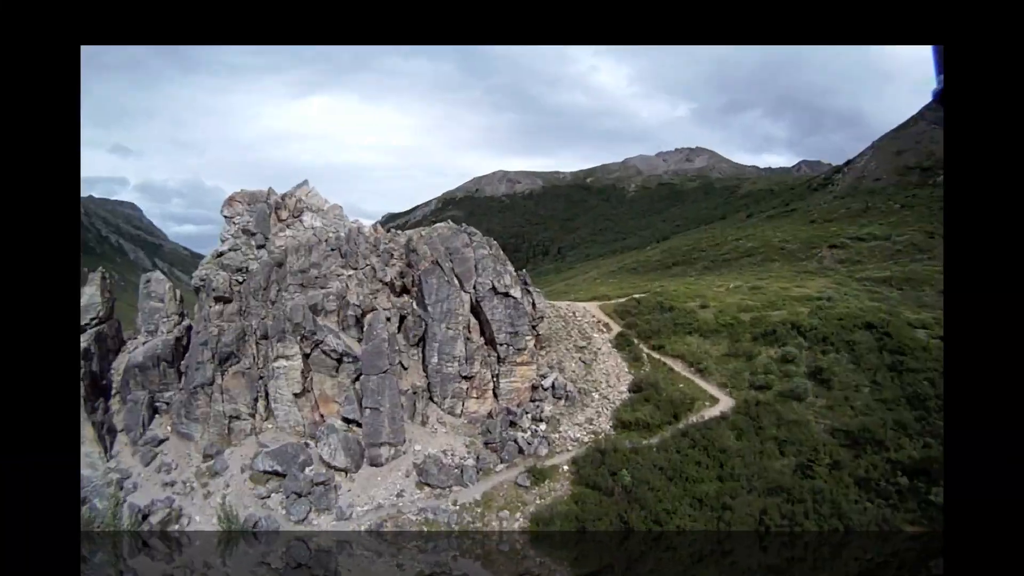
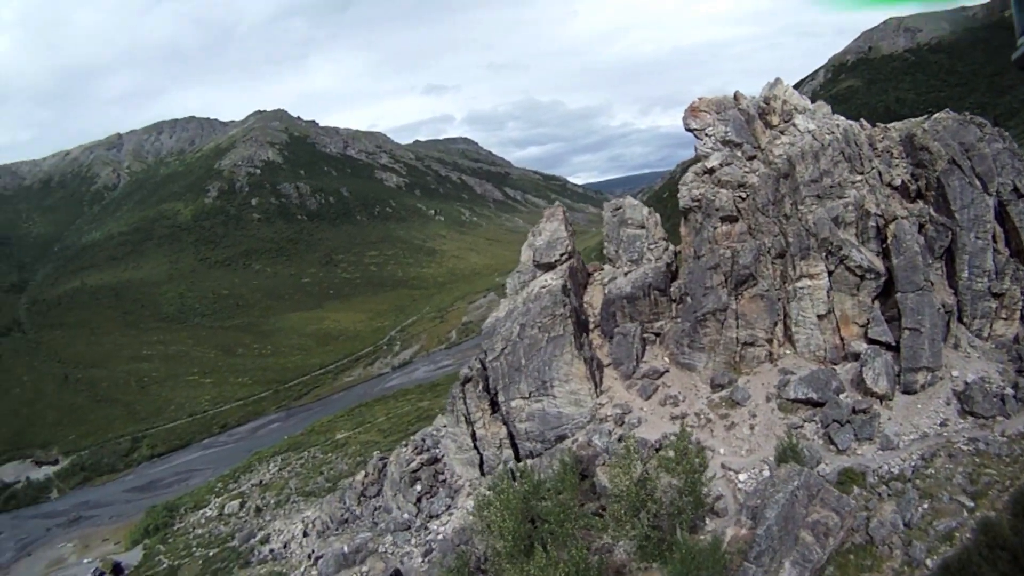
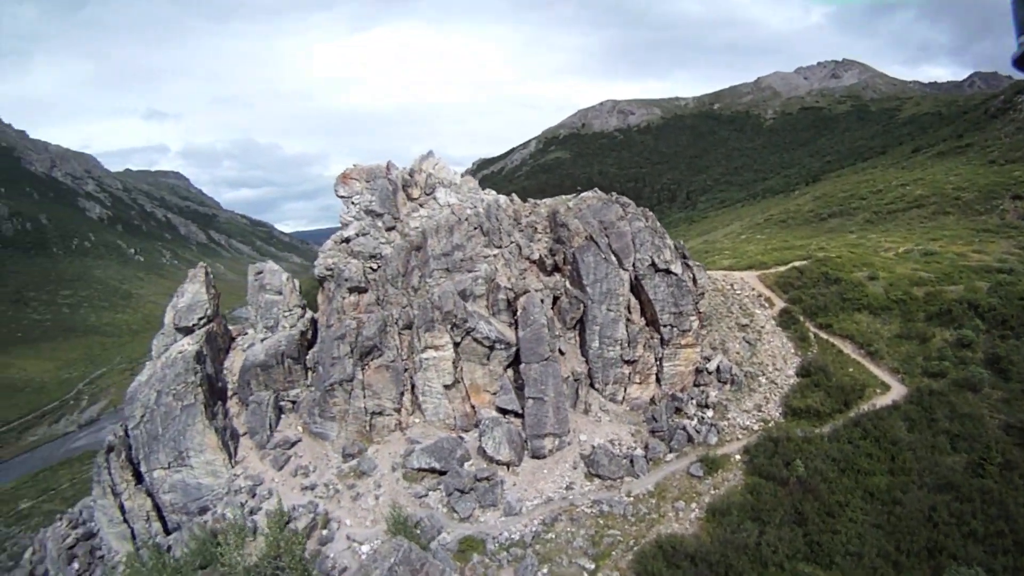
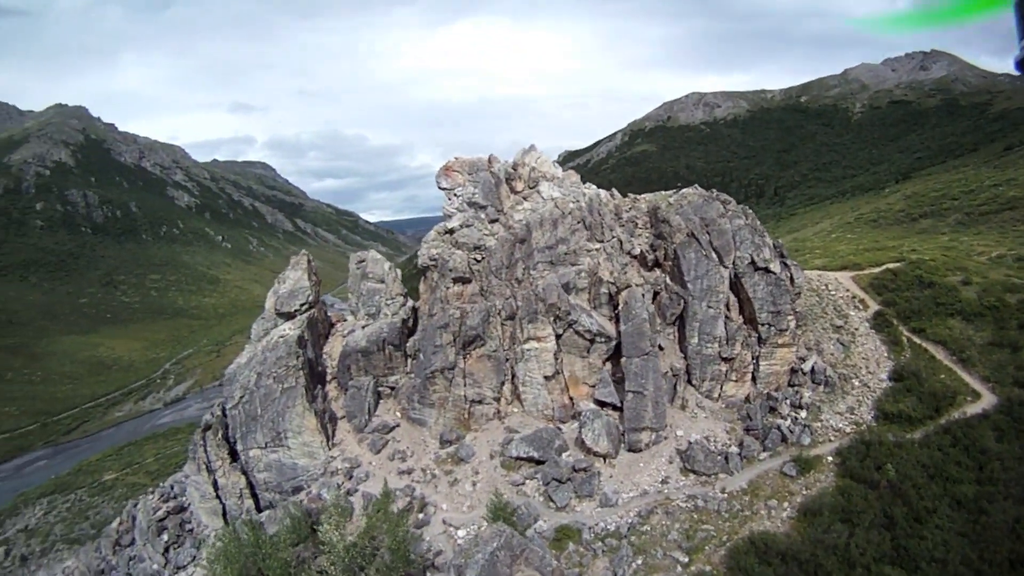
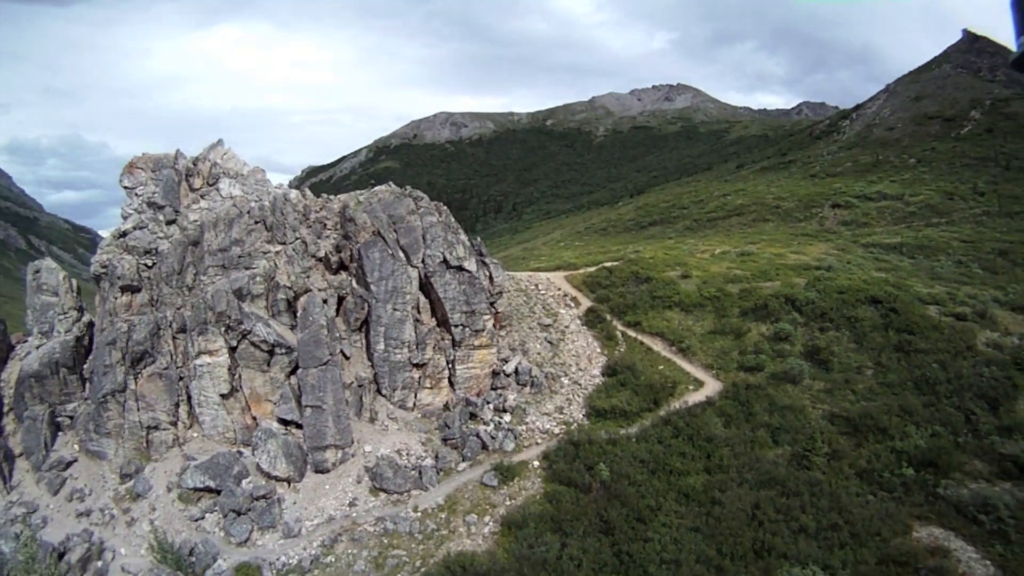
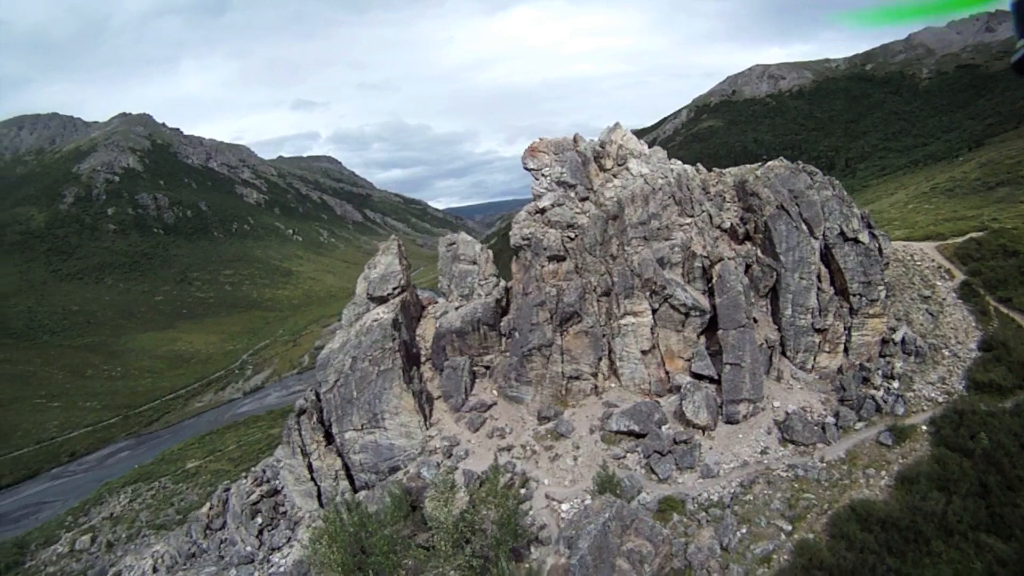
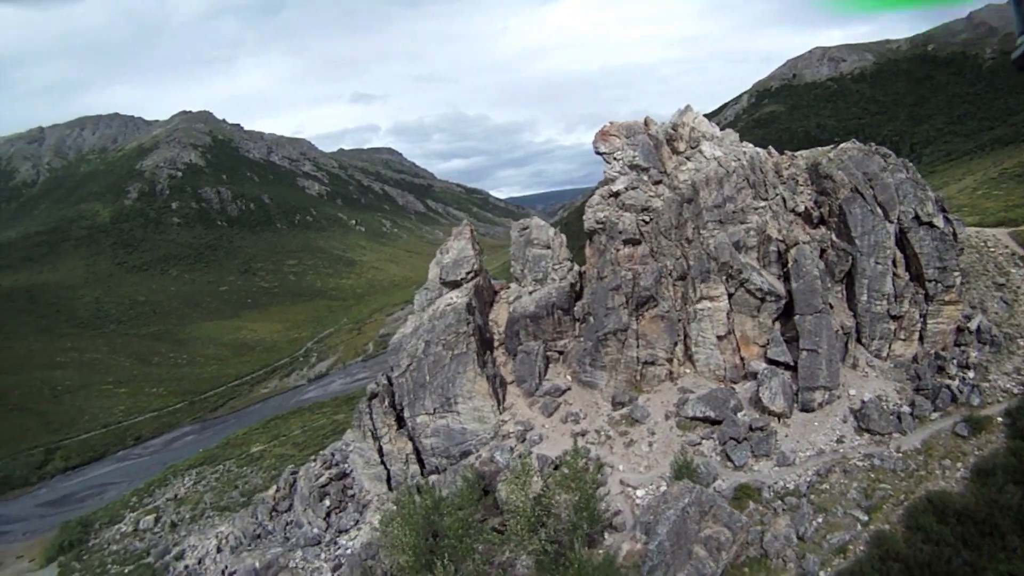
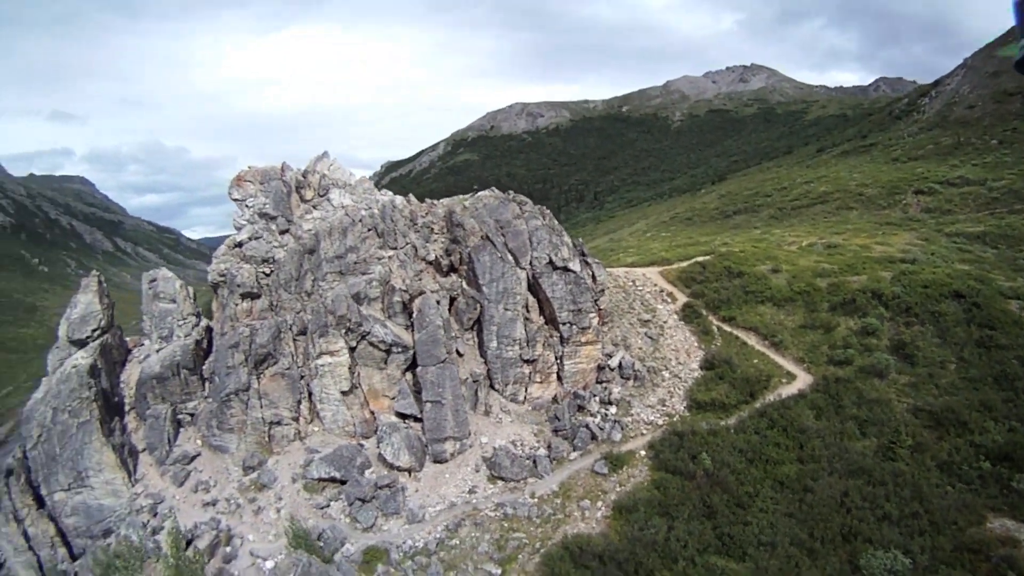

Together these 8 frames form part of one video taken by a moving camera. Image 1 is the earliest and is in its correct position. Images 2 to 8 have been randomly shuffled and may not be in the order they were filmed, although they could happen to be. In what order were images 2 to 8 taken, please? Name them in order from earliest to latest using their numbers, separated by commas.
5, 8, 3, 4, 6, 7, 2
